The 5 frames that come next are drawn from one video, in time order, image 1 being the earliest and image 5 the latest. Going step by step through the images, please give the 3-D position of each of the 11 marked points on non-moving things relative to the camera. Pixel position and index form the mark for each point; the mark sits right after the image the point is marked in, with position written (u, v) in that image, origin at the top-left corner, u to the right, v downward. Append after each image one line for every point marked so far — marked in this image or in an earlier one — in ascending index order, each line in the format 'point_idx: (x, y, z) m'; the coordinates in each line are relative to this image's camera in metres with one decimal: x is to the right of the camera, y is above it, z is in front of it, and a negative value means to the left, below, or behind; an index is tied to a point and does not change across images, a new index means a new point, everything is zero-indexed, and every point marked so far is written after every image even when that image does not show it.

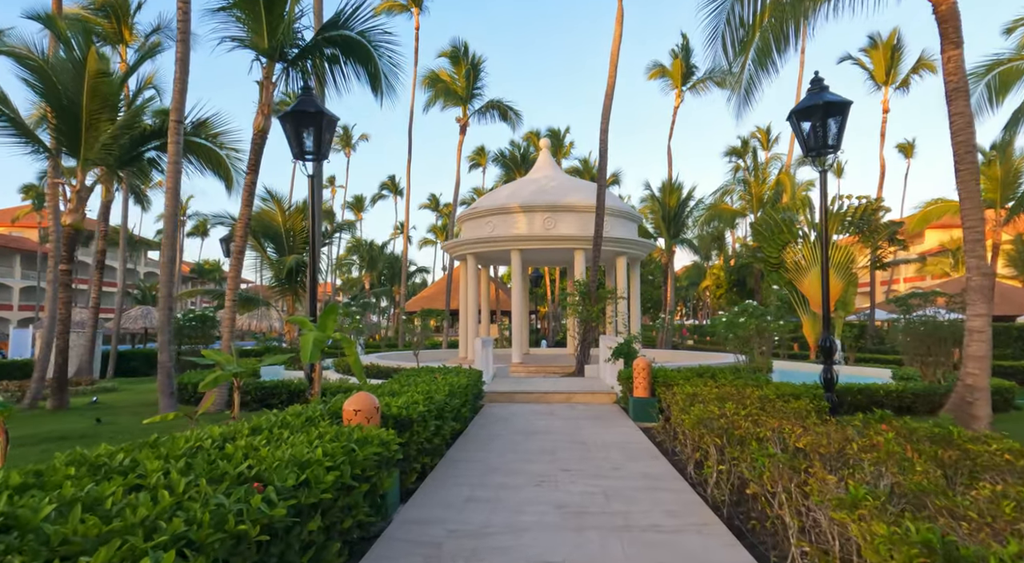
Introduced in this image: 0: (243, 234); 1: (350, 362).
0: (-4.7, +0.8, +10.3) m
1: (-2.5, -1.2, +9.2) m
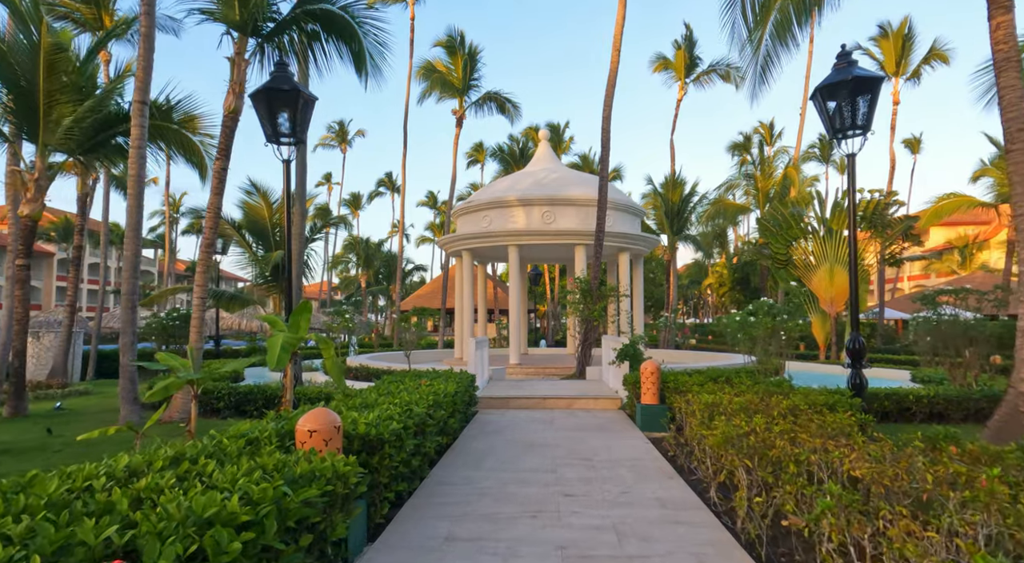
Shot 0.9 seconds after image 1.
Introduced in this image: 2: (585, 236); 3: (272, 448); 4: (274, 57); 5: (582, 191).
0: (-4.8, +0.9, +9.4) m
1: (-2.6, -1.2, +8.3) m
2: (+2.2, +1.4, +17.8) m
3: (-1.5, -1.1, +3.8) m
4: (-3.8, +3.6, +9.5) m
5: (+2.2, +2.9, +18.7) m
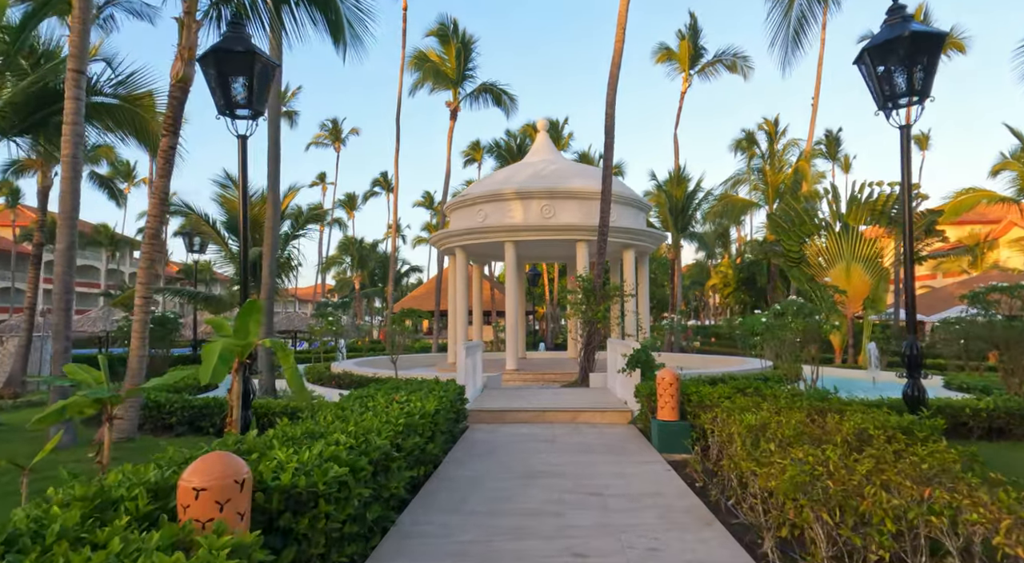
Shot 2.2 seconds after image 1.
0: (-4.8, +0.9, +8.1) m
1: (-2.7, -1.1, +7.0) m
2: (+2.1, +1.4, +16.5) m
3: (-1.6, -1.0, +2.5) m
4: (-3.9, +3.7, +8.2) m
5: (+2.1, +2.9, +17.4) m
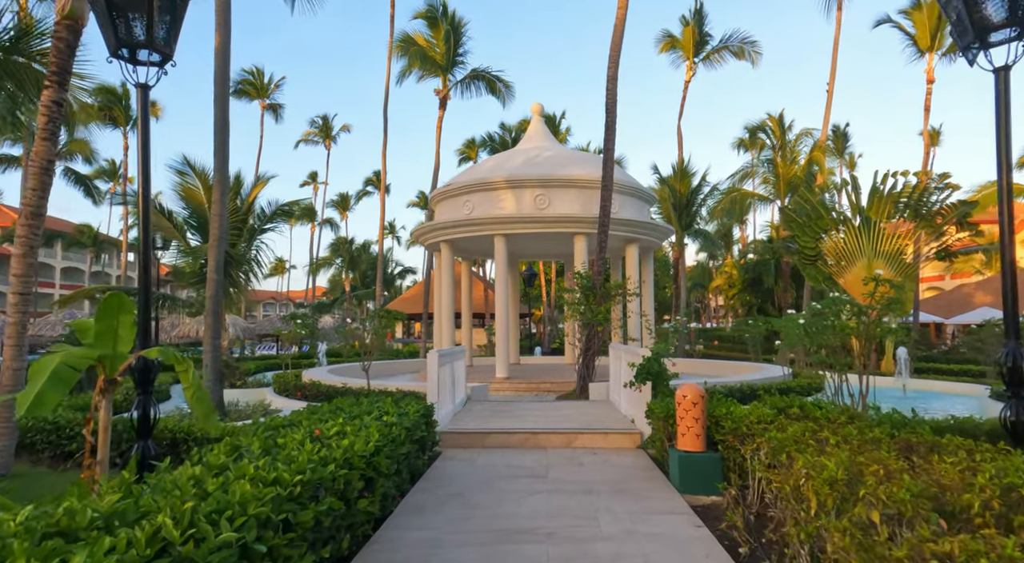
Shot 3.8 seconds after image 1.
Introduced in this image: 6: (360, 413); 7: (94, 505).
0: (-5.1, +1.0, +6.3) m
1: (-2.9, -1.0, +5.3) m
2: (+1.9, +1.5, +14.8) m
3: (-1.8, -0.9, +0.7) m
4: (-4.1, +3.8, +6.5) m
5: (+1.9, +3.0, +15.7) m
6: (-1.4, -1.2, +5.6) m
7: (-1.9, -1.0, +2.6) m
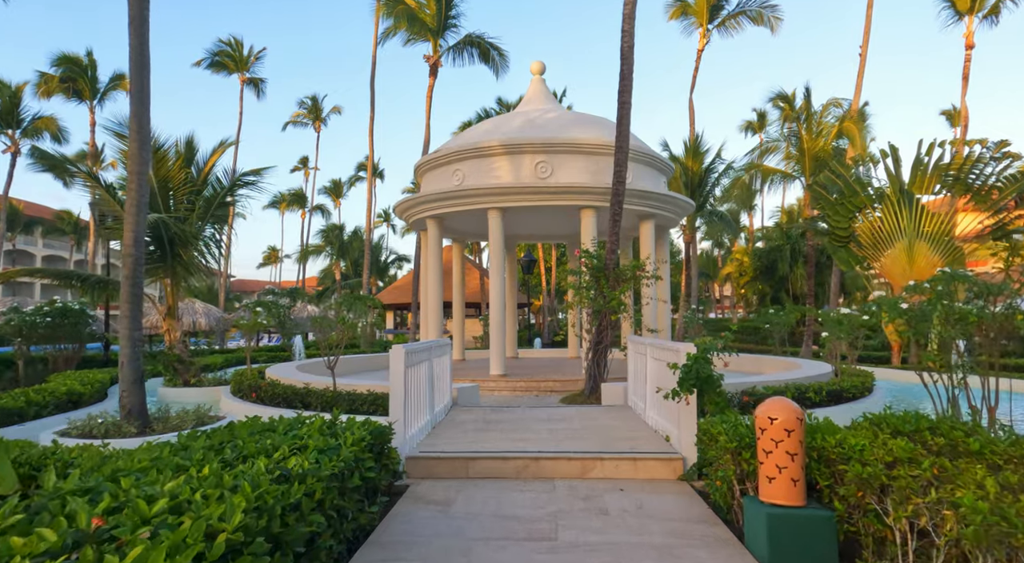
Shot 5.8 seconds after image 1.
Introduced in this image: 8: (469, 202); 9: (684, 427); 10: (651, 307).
0: (-5.1, +1.3, +4.2) m
1: (-2.9, -0.8, +3.1) m
2: (+1.8, +1.9, +12.6) m
3: (-1.8, -0.7, -1.4) m
4: (-4.2, +4.0, +4.3) m
5: (+1.8, +3.4, +13.5) m
6: (-1.5, -1.0, +3.4) m
7: (-1.9, -0.8, +0.5) m
8: (-1.0, +1.7, +12.9) m
9: (+1.6, -1.4, +5.7) m
10: (+2.9, -0.5, +12.2) m
